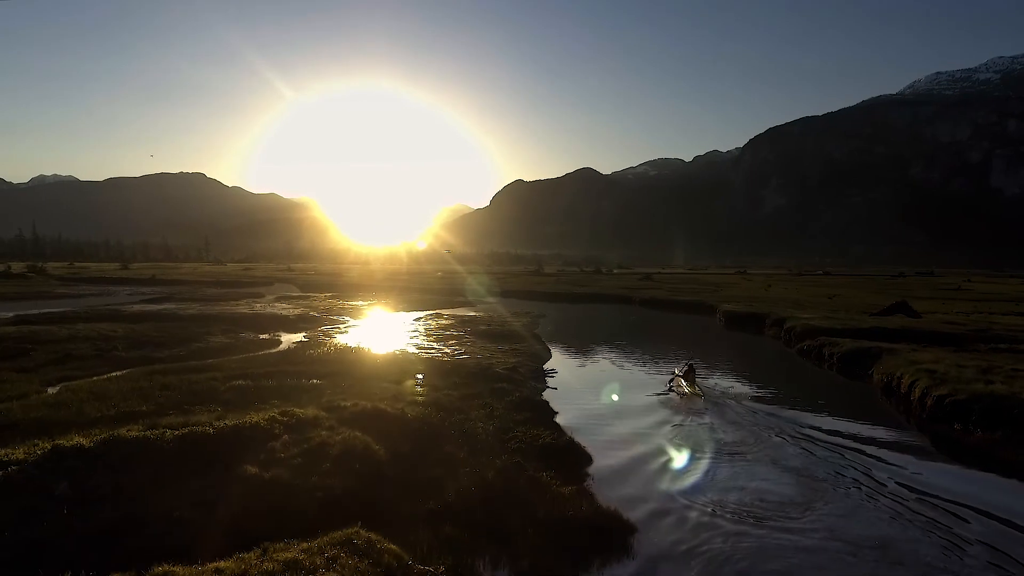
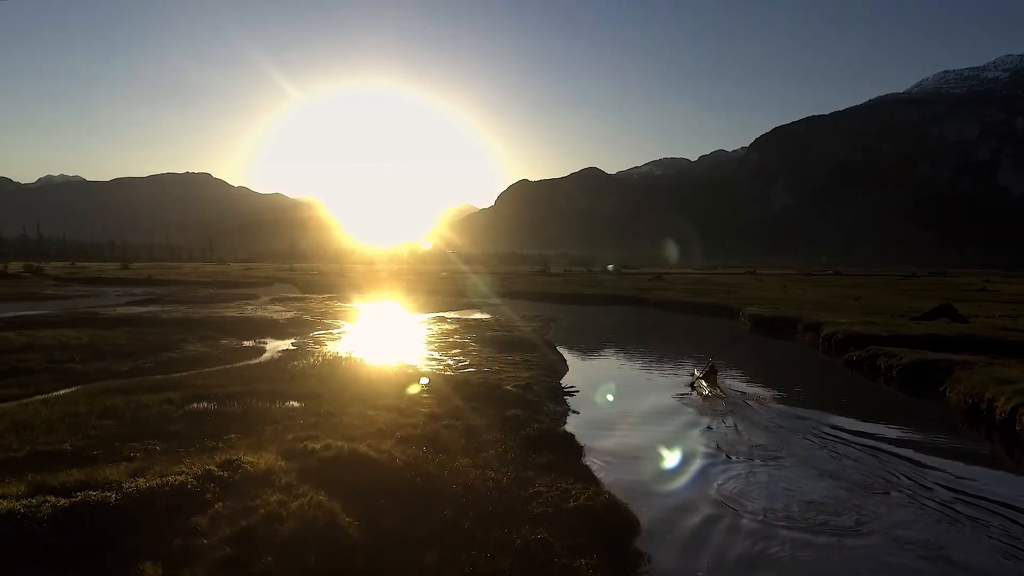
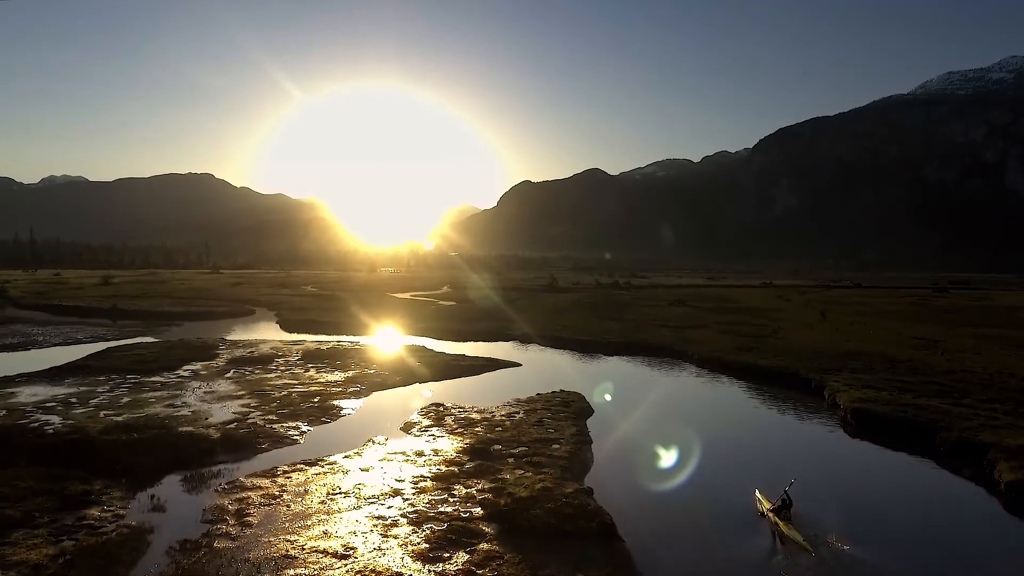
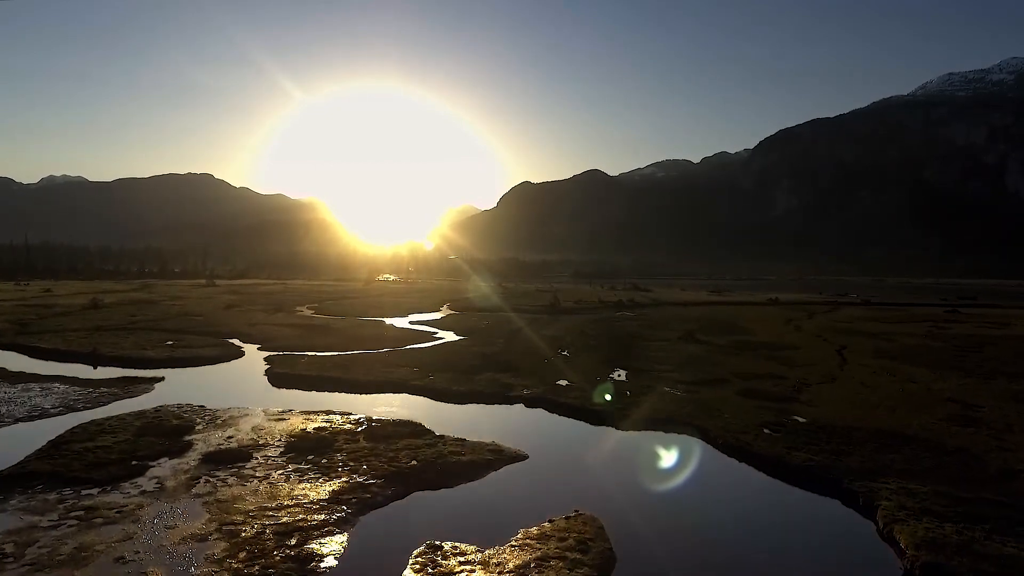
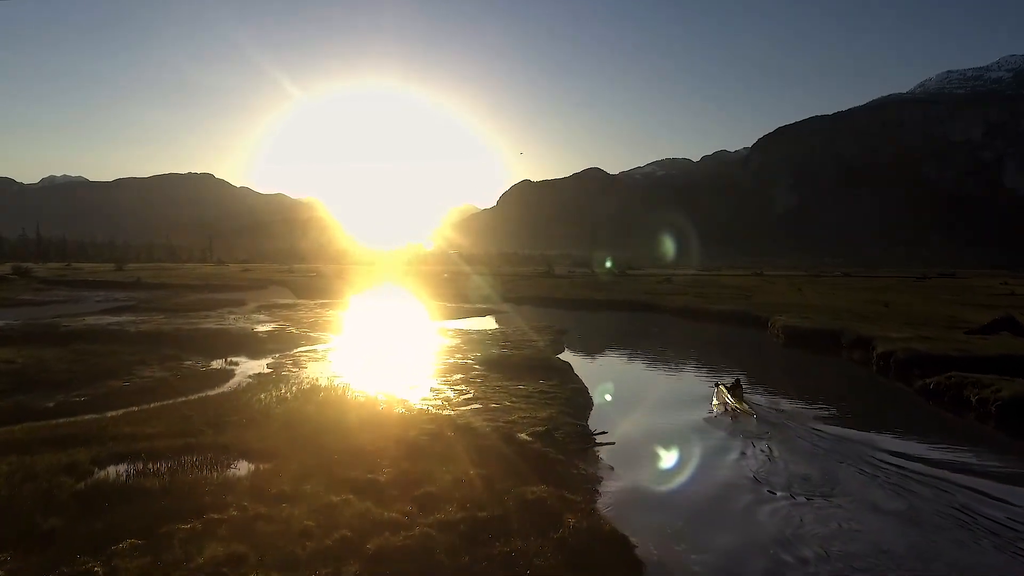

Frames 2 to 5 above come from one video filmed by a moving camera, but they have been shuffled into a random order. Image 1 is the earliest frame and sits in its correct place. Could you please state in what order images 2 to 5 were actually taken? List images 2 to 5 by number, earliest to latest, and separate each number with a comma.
2, 5, 3, 4
